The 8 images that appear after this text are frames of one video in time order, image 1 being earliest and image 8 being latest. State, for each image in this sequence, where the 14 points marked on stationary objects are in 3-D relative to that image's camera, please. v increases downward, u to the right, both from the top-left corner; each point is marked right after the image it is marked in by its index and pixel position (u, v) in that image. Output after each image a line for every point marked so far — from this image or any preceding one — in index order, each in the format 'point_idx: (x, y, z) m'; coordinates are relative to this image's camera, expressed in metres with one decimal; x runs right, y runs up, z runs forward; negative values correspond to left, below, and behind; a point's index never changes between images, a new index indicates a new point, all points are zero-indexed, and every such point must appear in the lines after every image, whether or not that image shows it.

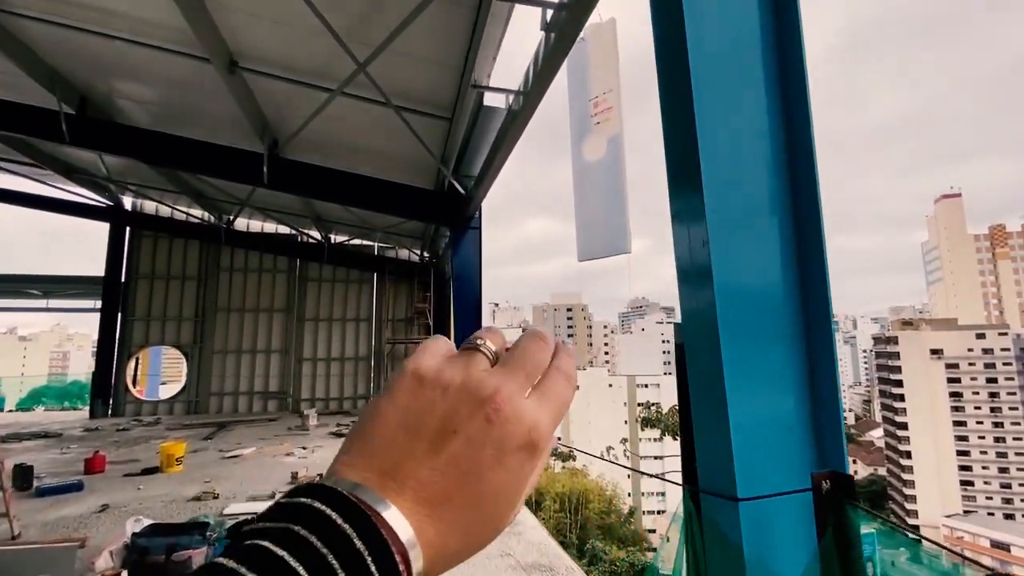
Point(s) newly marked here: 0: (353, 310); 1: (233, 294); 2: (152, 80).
0: (-3.5, -0.5, +10.7) m
1: (-6.0, -0.1, +10.4) m
2: (-3.8, +2.2, +5.1) m
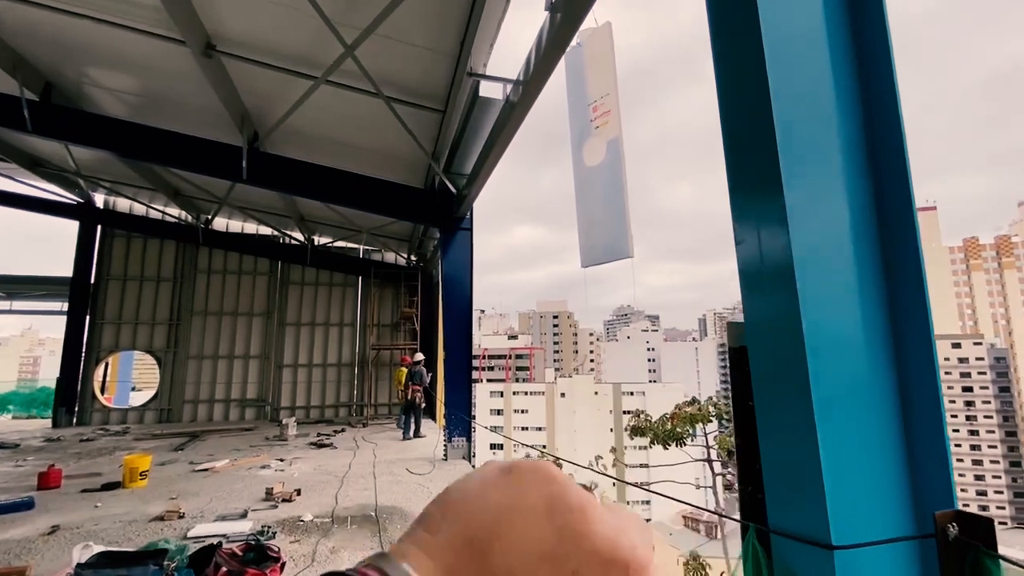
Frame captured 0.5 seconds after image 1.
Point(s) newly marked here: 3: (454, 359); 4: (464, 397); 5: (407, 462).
0: (-3.7, -0.6, +10.4) m
1: (-6.2, -0.2, +9.9) m
2: (-3.9, +2.2, +4.8) m
3: (-0.7, -0.8, +5.8) m
4: (-0.6, -1.2, +5.8) m
5: (-1.2, -1.9, +5.4) m
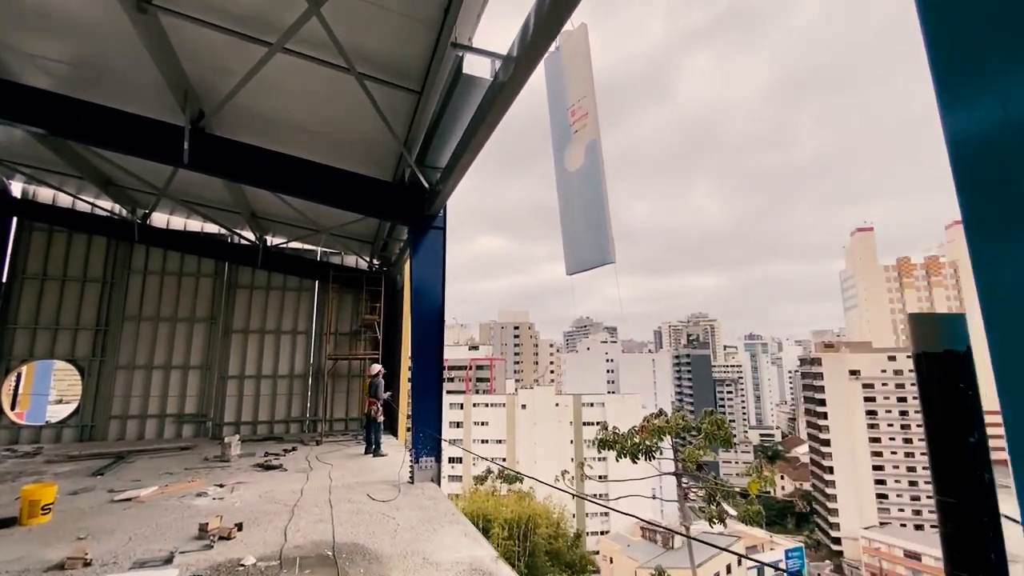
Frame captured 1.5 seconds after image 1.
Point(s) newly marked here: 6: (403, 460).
0: (-4.4, -0.7, +9.6) m
1: (-6.8, -0.2, +9.0) m
2: (-4.0, +2.2, +4.1) m
3: (-0.9, -0.8, +5.3) m
4: (-0.8, -1.2, +5.2) m
5: (-1.4, -2.0, +4.8) m
6: (-1.4, -2.1, +6.1) m
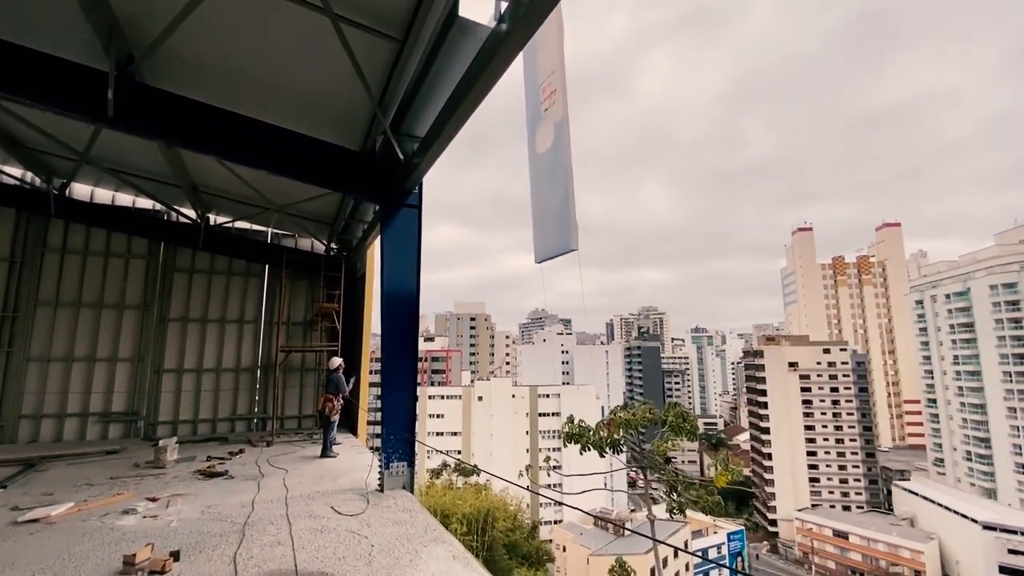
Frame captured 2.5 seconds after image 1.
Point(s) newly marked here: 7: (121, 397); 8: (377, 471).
0: (-4.9, -0.4, +8.7) m
1: (-7.2, +0.1, +7.9) m
2: (-4.0, +2.4, +3.2) m
3: (-1.1, -0.7, +4.7) m
4: (-1.0, -1.1, +4.7) m
5: (-1.6, -1.8, +4.3) m
6: (-1.6, -2.0, +5.5) m
7: (-6.3, -1.8, +7.9) m
8: (-1.4, -1.9, +5.2) m
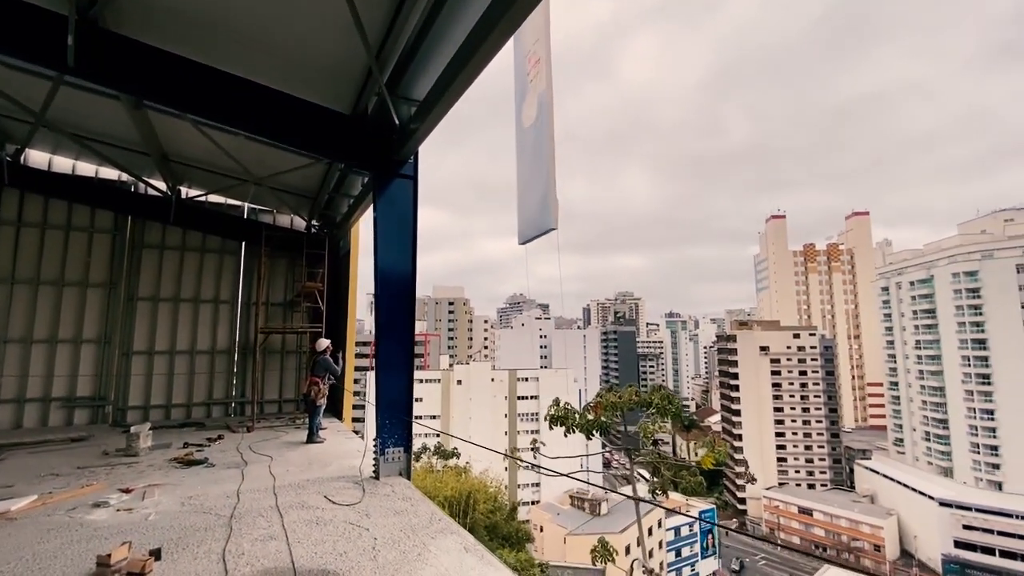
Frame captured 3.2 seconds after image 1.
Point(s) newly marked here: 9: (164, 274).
0: (-5.1, 0.0, +8.2) m
1: (-7.3, +0.4, +7.3) m
2: (-3.9, +2.6, +2.7) m
3: (-1.1, -0.4, +4.5) m
4: (-1.0, -0.9, +4.4) m
5: (-1.5, -1.6, +4.0) m
6: (-1.7, -1.7, +5.2) m
7: (-6.4, -1.4, +7.4) m
8: (-1.4, -1.7, +4.9) m
9: (-5.7, +0.2, +7.9) m
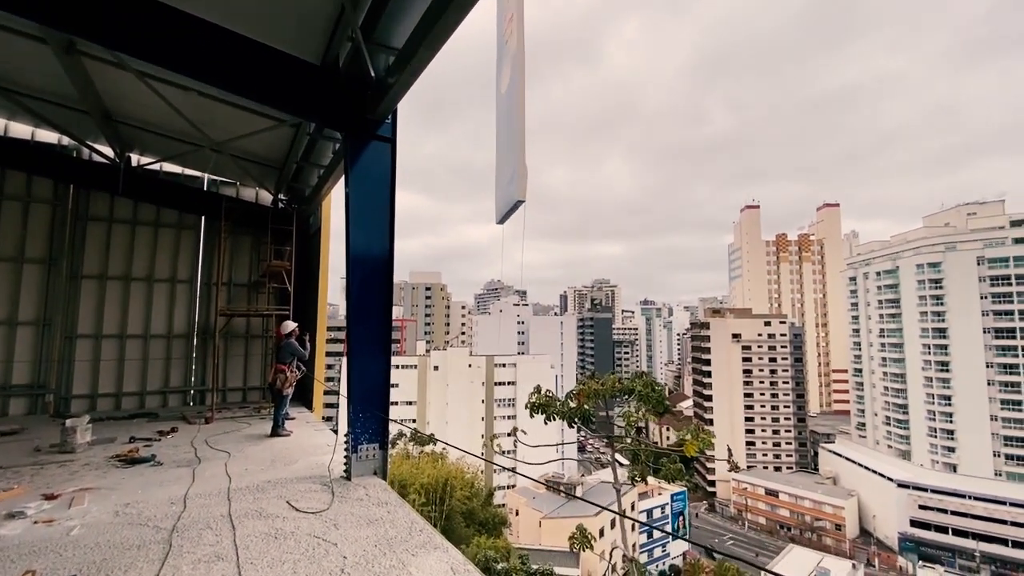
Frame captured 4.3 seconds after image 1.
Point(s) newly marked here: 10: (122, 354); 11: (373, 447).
0: (-5.3, +0.3, +7.5) m
1: (-7.5, +0.8, +6.5) m
2: (-3.9, +2.8, +2.0) m
3: (-1.2, -0.2, +4.0) m
4: (-1.1, -0.7, +4.0) m
5: (-1.6, -1.4, +3.5) m
6: (-1.8, -1.5, +4.8) m
7: (-6.7, -1.1, +6.7) m
8: (-1.6, -1.5, +4.4) m
9: (-5.9, +0.6, +7.2) m
10: (-5.7, -1.0, +7.1) m
11: (-1.1, -1.2, +3.8) m
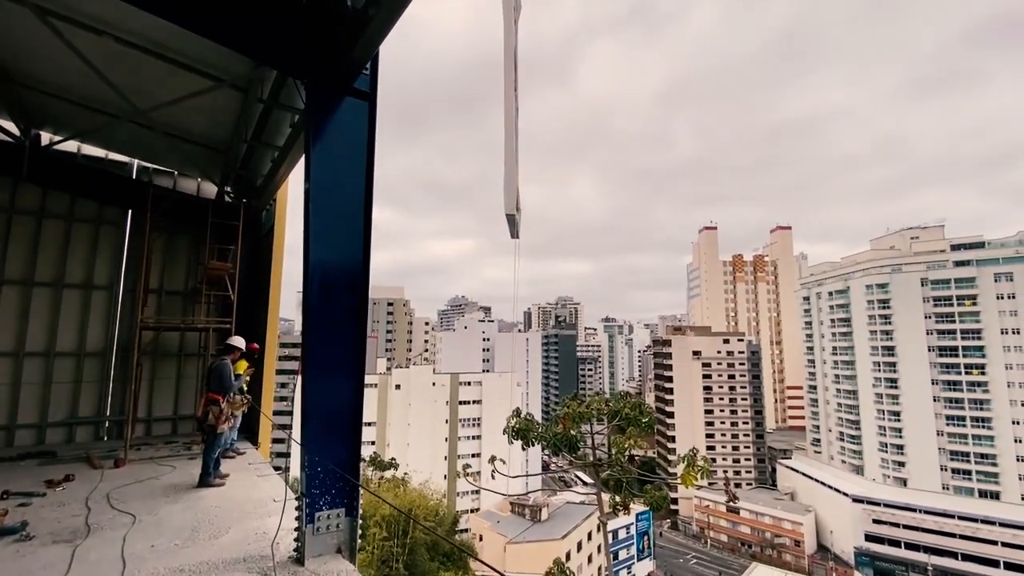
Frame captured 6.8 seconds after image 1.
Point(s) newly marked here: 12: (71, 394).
0: (-5.5, +0.2, +6.2) m
1: (-7.6, +0.7, +5.0) m
2: (-3.6, +2.8, +0.9) m
3: (-1.1, -0.3, +2.9) m
4: (-1.0, -0.7, +2.9) m
5: (-1.5, -1.4, +2.4) m
6: (-1.8, -1.6, +3.6) m
7: (-6.8, -1.1, +5.2) m
8: (-1.5, -1.5, +3.3) m
9: (-6.0, +0.5, +5.8) m
10: (-5.8, -1.0, +5.7) m
11: (-1.0, -1.3, +2.8) m
12: (-5.4, -1.3, +6.0) m
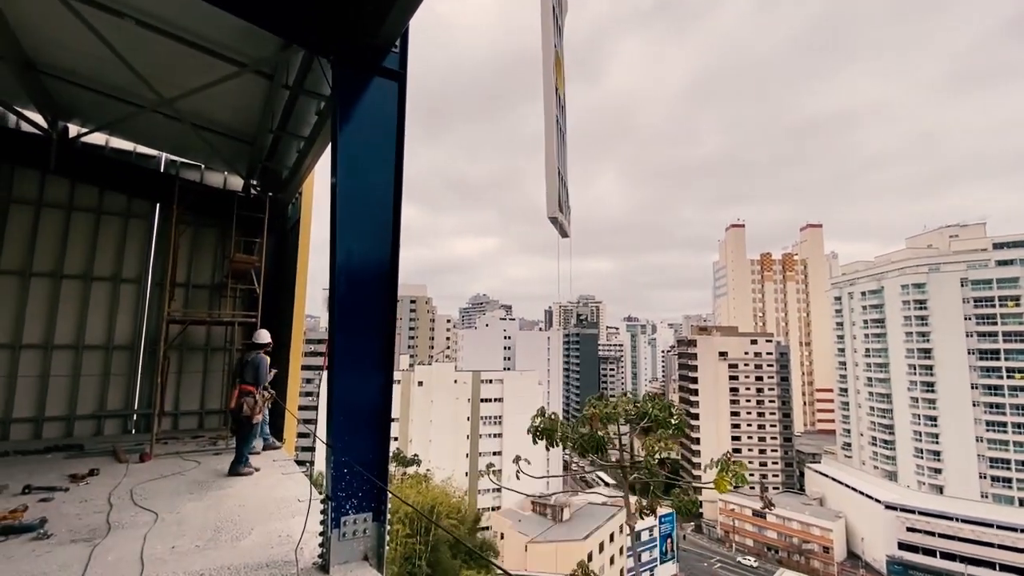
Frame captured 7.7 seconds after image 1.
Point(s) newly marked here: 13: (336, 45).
0: (-5.1, +0.3, +6.2) m
1: (-7.3, +0.8, +5.1) m
2: (-3.4, +2.9, +0.8) m
3: (-0.9, -0.2, +2.8) m
4: (-0.8, -0.7, +2.7) m
5: (-1.3, -1.4, +2.2) m
6: (-1.5, -1.5, +3.5) m
7: (-6.4, -1.0, +5.2) m
8: (-1.3, -1.5, +3.2) m
9: (-5.7, +0.6, +5.9) m
10: (-5.5, -0.9, +5.8) m
11: (-0.8, -1.2, +2.6) m
12: (-5.1, -1.2, +6.0) m
13: (-1.0, +1.4, +2.9) m
